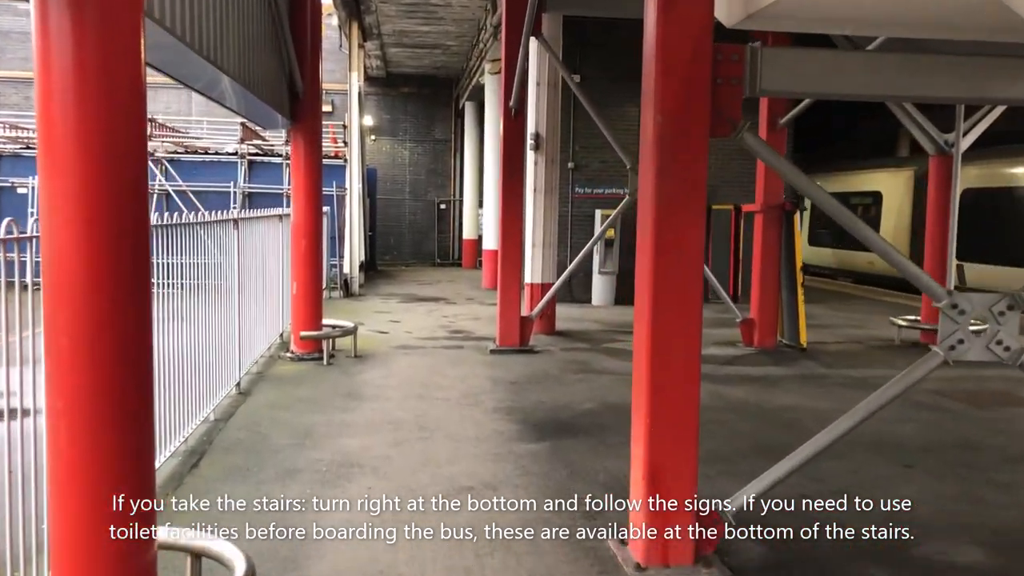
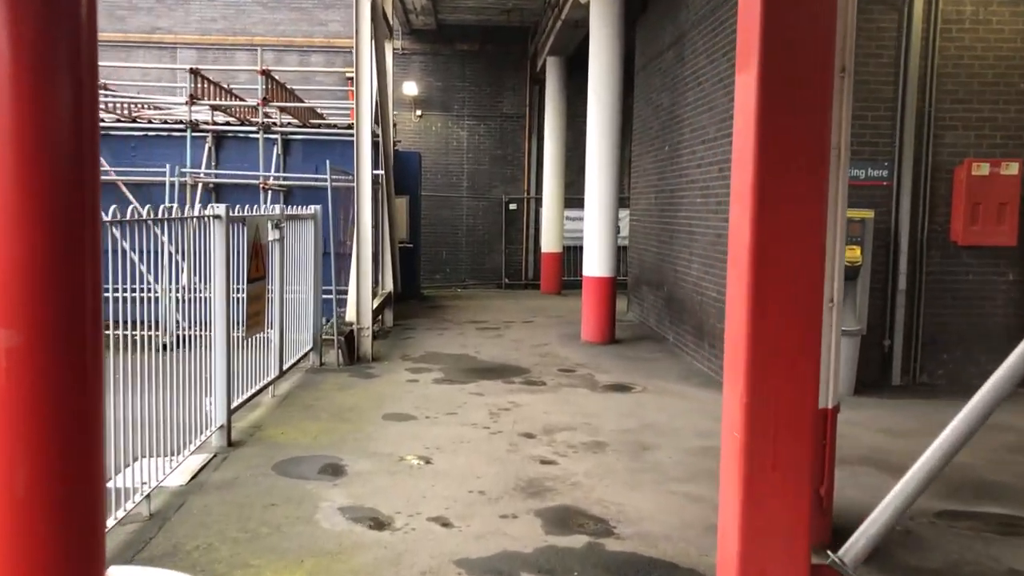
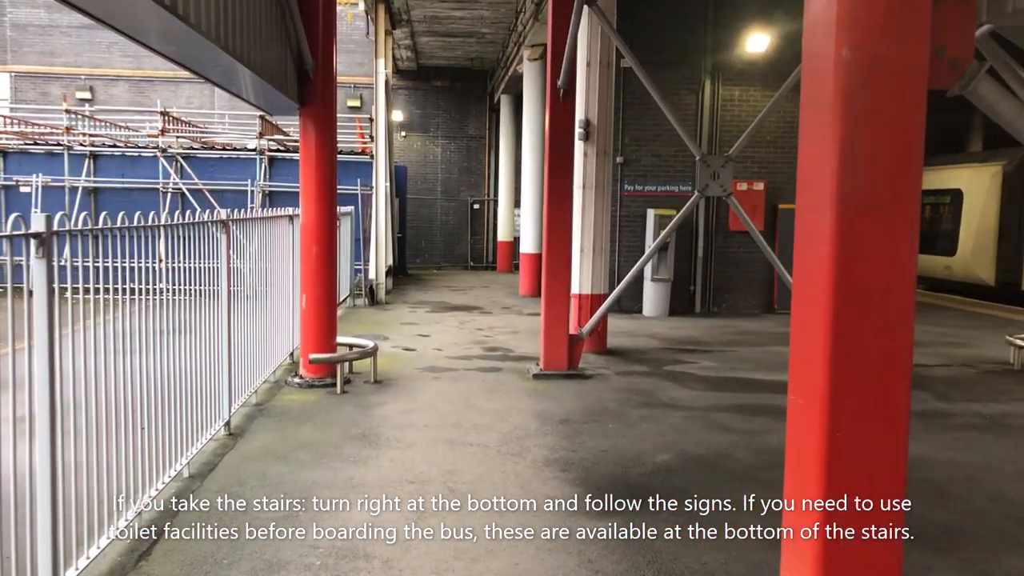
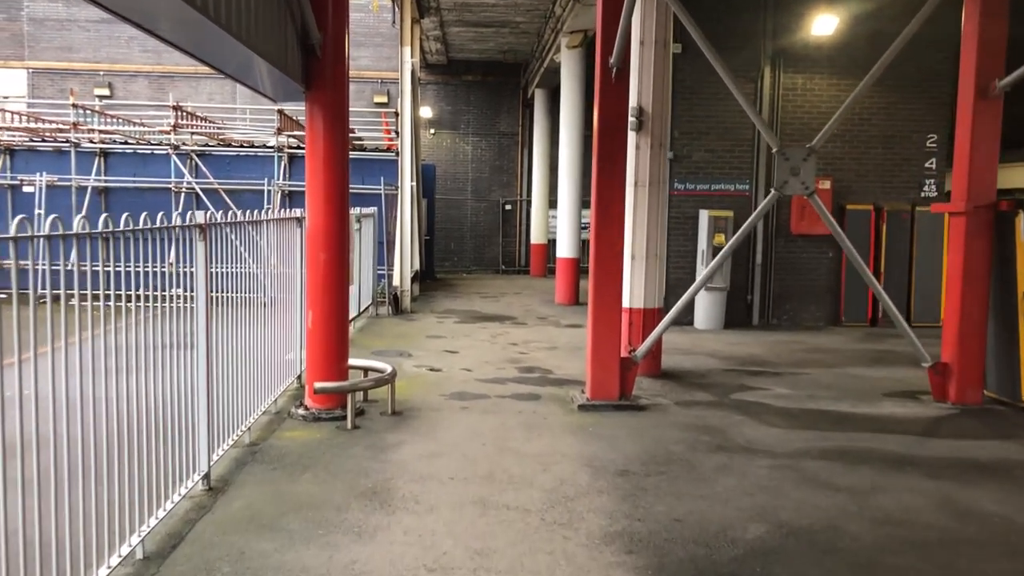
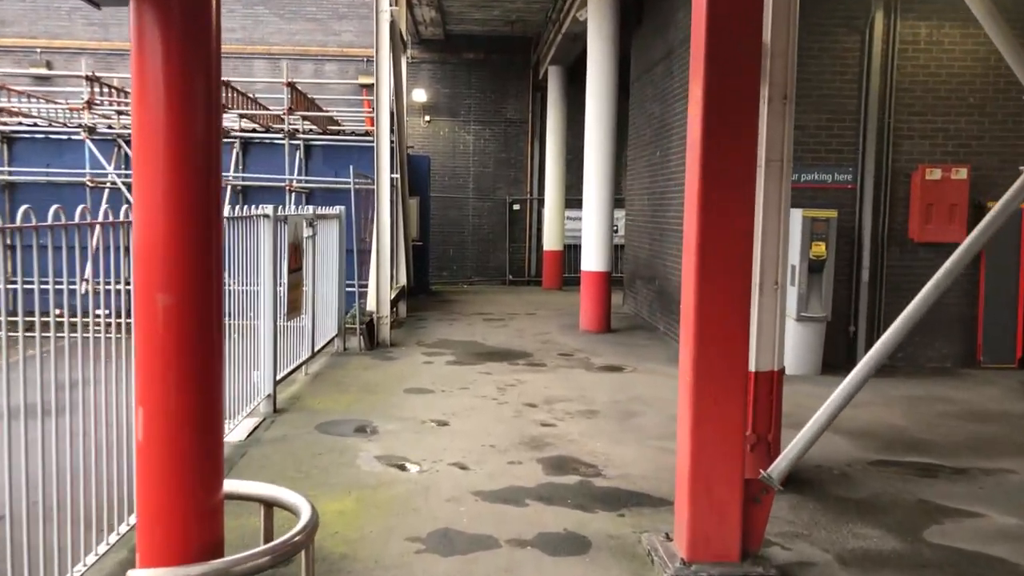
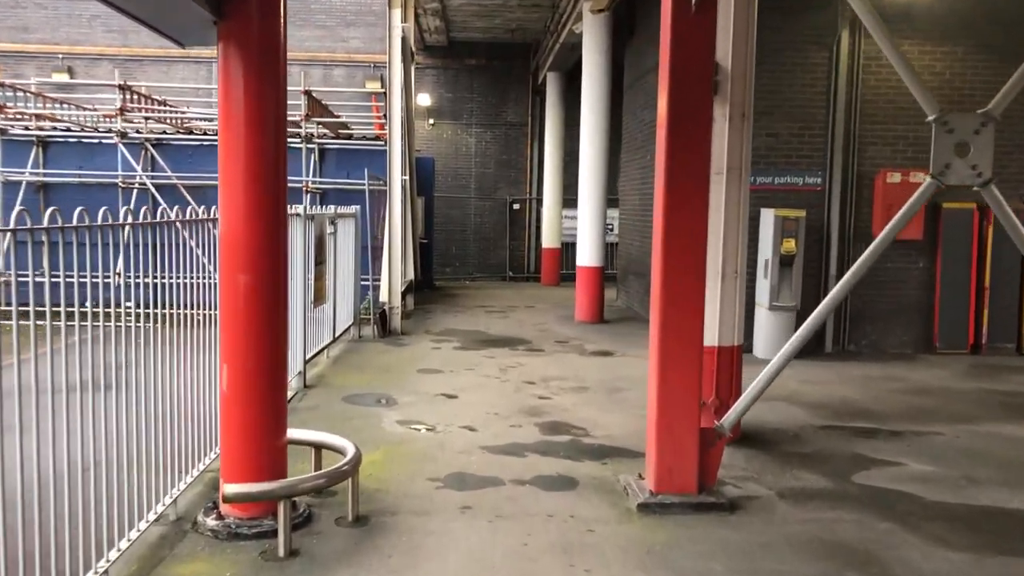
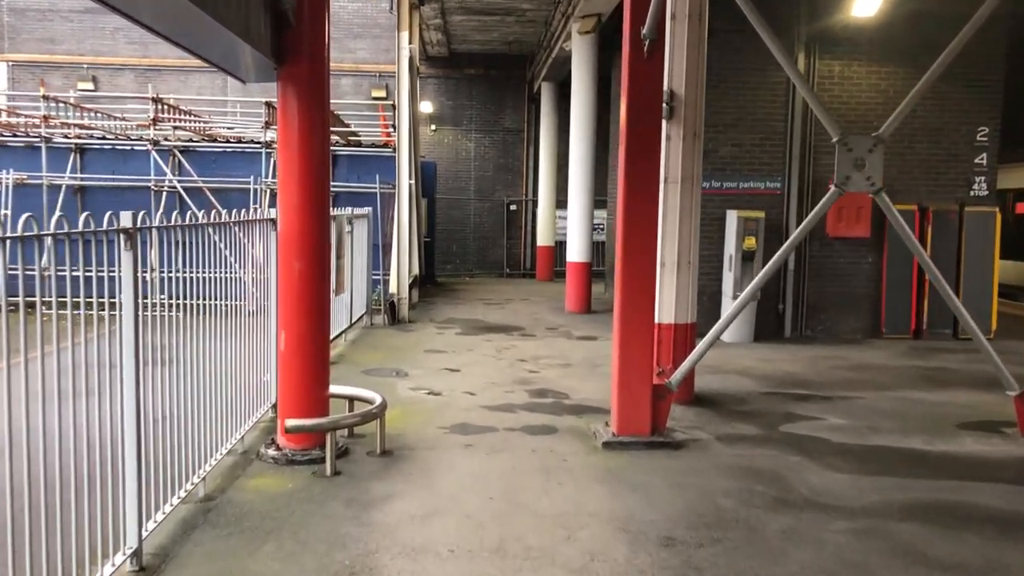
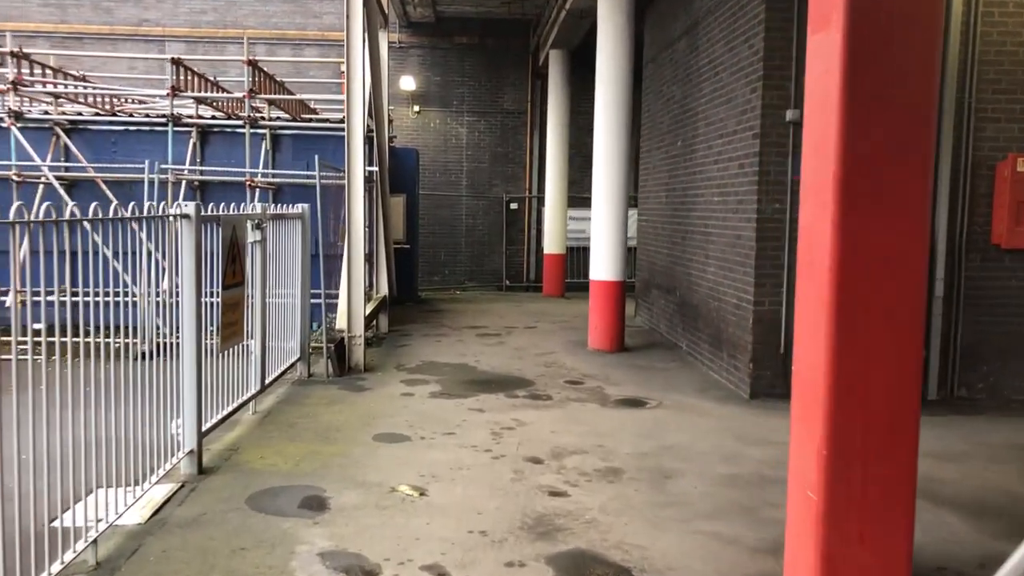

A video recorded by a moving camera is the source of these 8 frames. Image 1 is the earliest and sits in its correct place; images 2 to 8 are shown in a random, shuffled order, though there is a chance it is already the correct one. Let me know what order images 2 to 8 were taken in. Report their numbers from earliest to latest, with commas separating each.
3, 4, 7, 6, 5, 2, 8
